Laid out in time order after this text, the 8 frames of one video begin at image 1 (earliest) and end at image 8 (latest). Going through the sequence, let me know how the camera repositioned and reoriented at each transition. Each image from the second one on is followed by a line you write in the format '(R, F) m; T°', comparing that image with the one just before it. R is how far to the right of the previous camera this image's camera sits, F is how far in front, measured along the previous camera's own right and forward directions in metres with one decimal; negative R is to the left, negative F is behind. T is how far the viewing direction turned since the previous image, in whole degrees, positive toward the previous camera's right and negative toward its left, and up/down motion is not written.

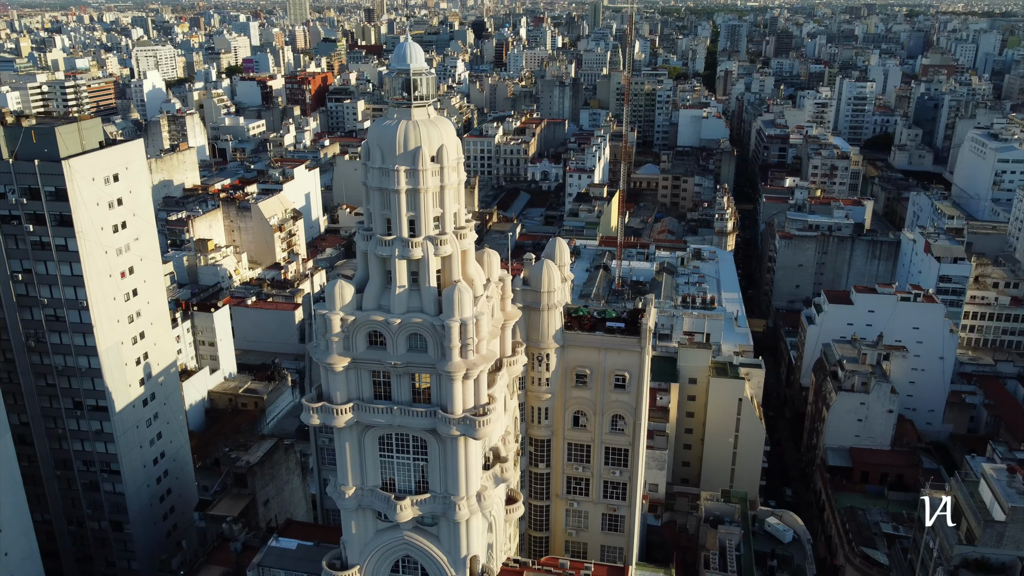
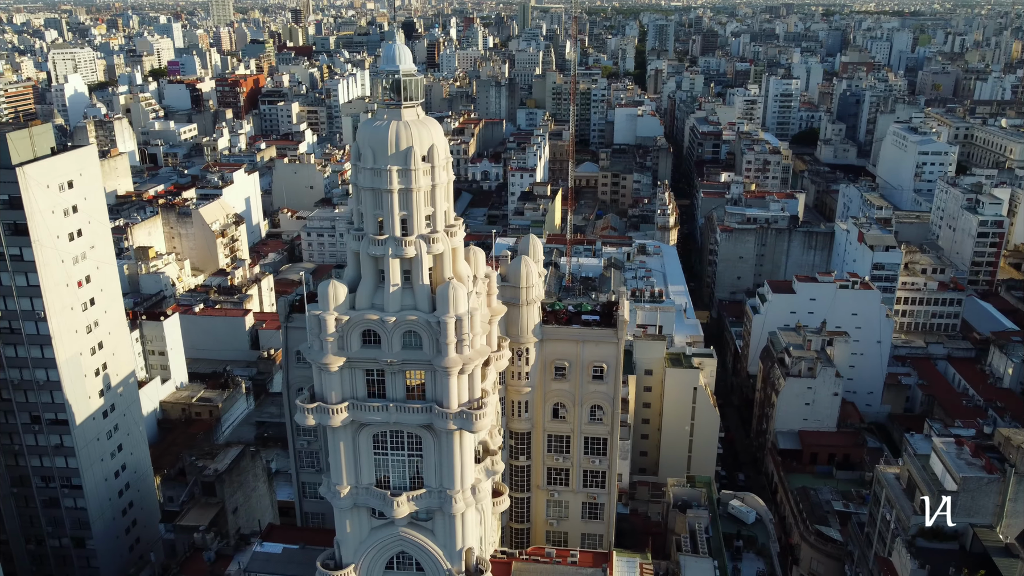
(-1.7, -0.5) m; +5°
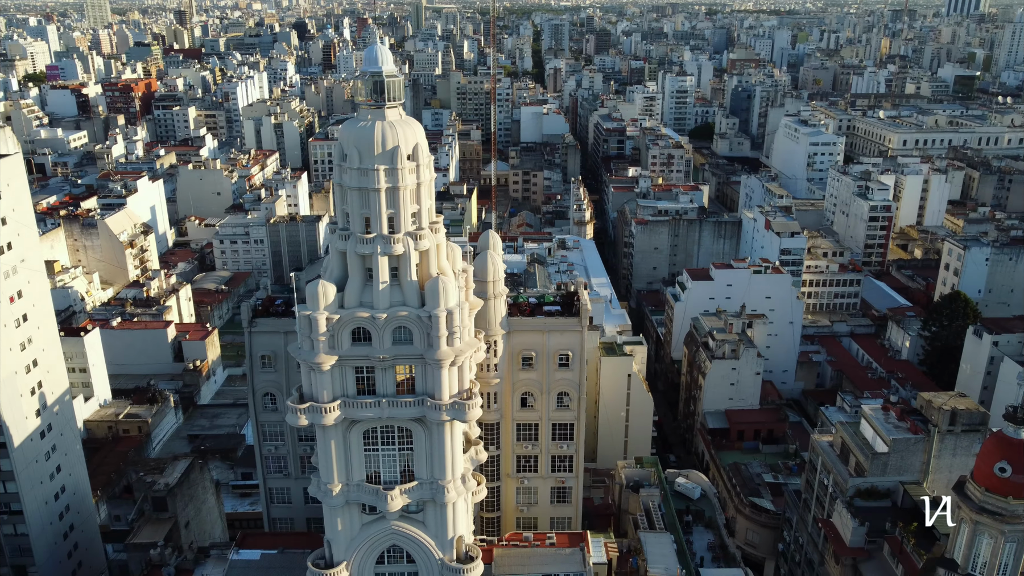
(-2.6, -0.7) m; +7°
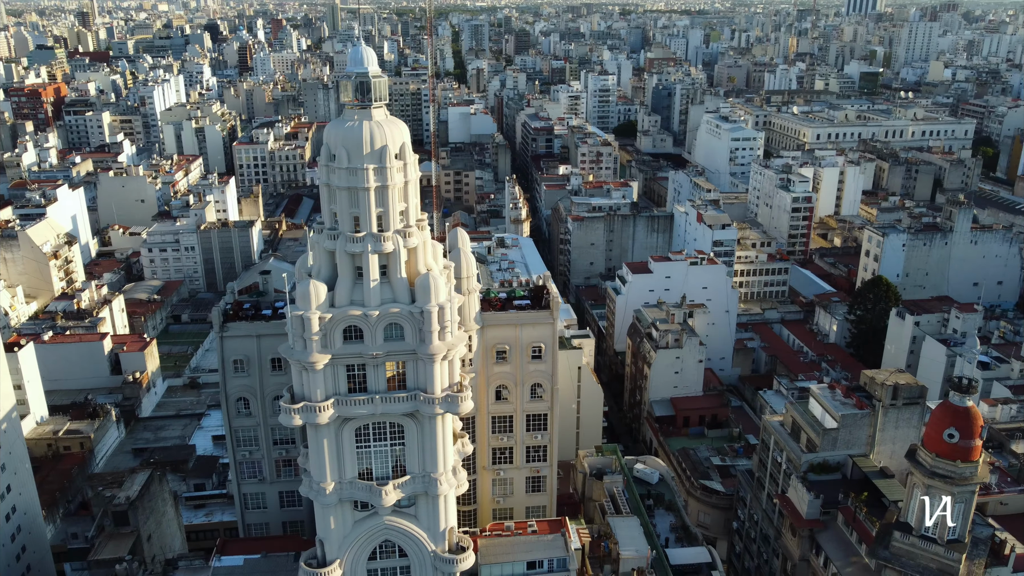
(-2.0, -0.6) m; +5°
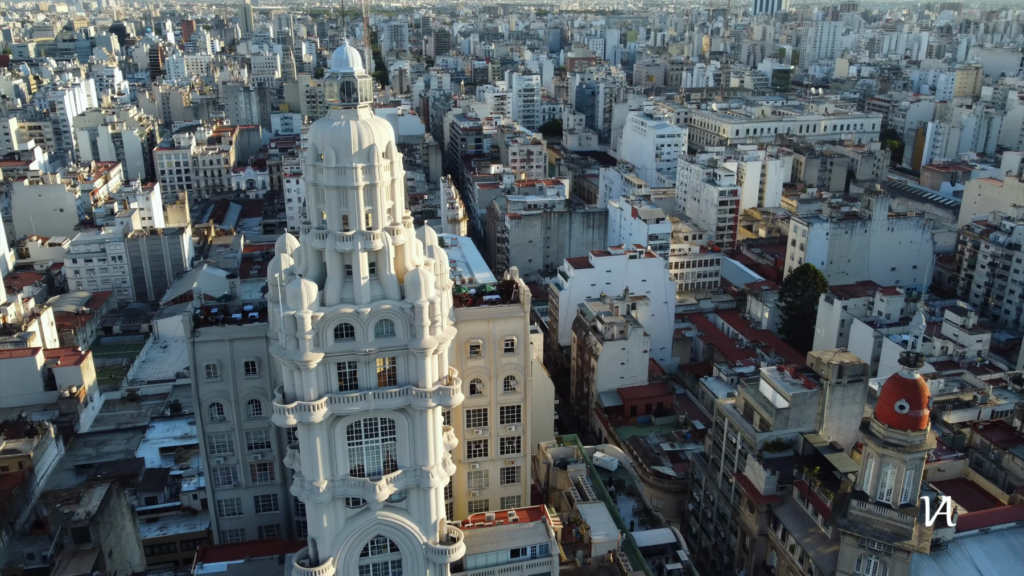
(-2.0, -0.6) m; +5°
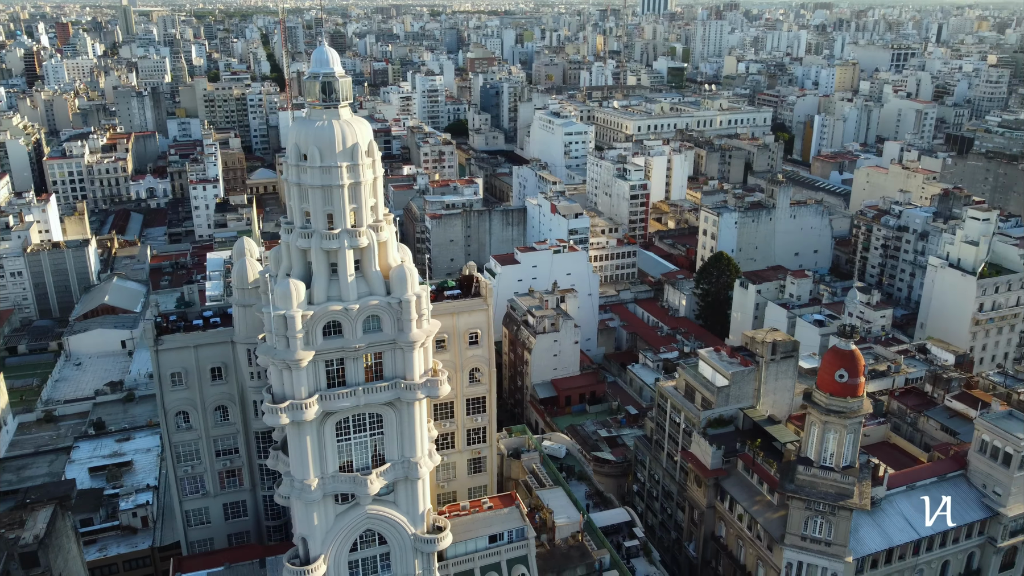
(-2.6, -0.8) m; +7°
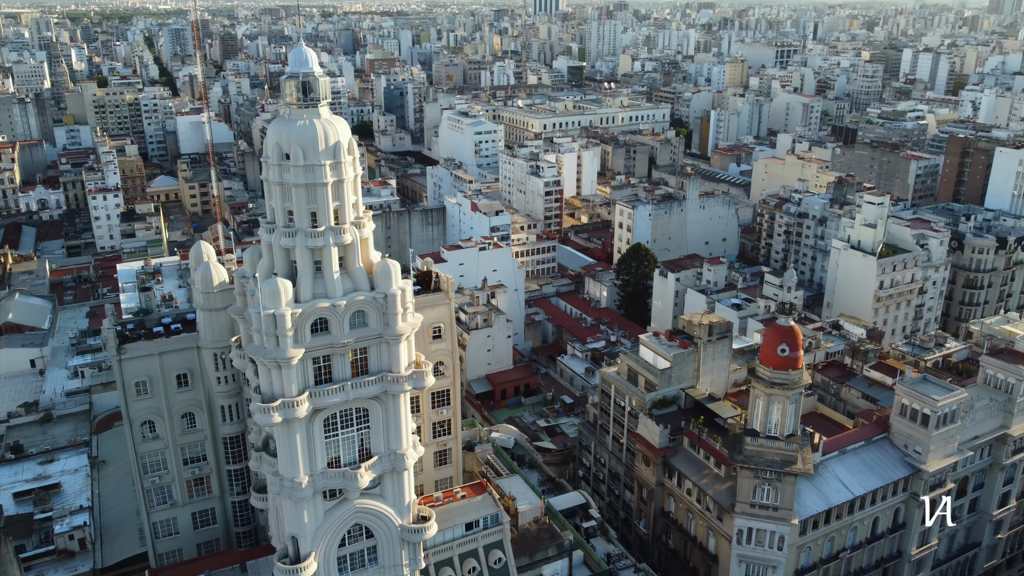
(-2.6, -0.8) m; +7°
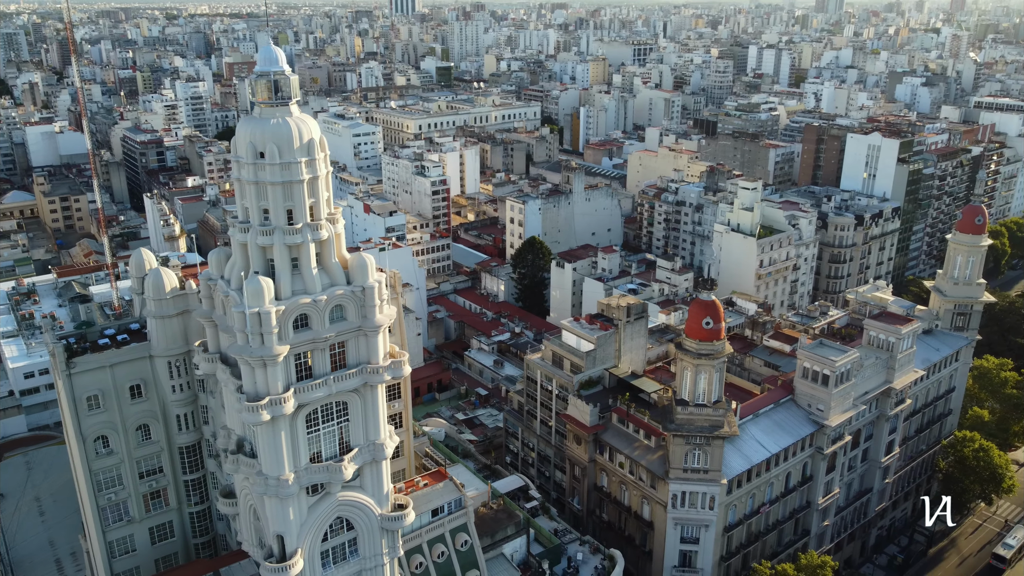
(-3.5, -1.0) m; +9°
